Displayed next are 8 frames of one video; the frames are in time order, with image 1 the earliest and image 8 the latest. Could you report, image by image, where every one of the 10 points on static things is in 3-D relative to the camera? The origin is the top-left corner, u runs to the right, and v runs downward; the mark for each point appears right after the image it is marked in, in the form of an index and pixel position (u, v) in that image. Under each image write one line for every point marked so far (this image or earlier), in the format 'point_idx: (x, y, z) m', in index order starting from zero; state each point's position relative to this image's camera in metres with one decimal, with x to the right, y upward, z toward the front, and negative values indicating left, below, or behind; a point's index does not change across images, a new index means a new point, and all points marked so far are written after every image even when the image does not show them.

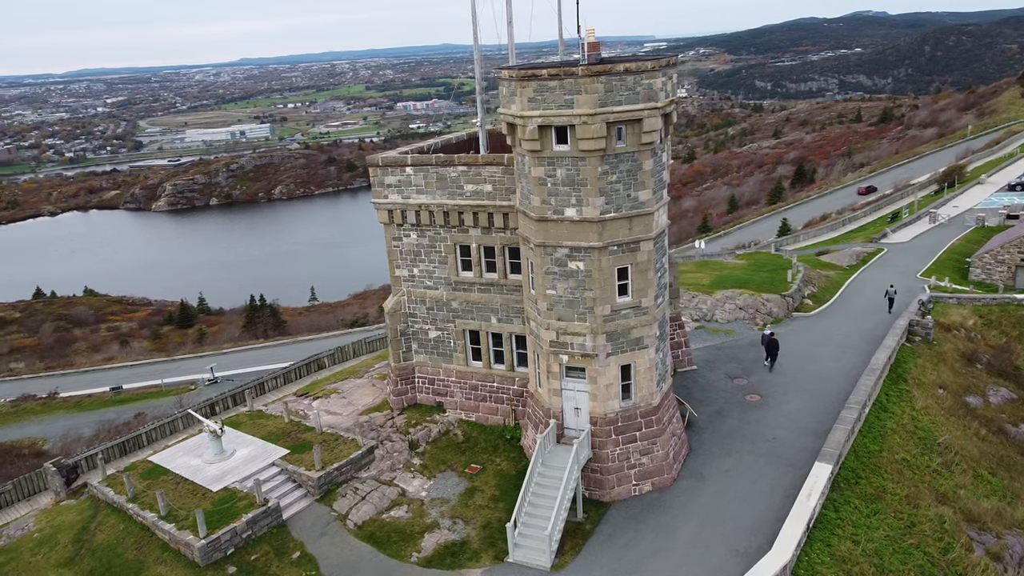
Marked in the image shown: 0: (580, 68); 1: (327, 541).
0: (+1.5, +4.8, +17.7) m
1: (-4.4, -6.0, +19.5) m
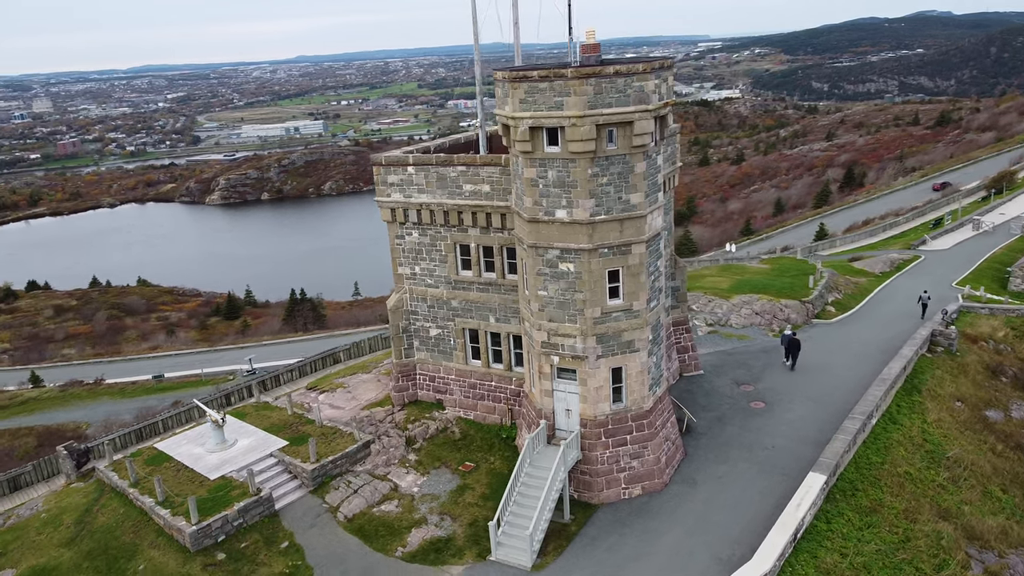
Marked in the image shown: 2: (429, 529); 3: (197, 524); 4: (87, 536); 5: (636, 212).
0: (+1.2, +4.7, +17.7) m
1: (-4.8, -5.9, +19.9) m
2: (-2.0, -5.9, +19.9) m
3: (-7.3, -5.5, +19.0) m
4: (-10.5, -6.0, +20.0) m
5: (+2.9, +1.8, +19.1) m
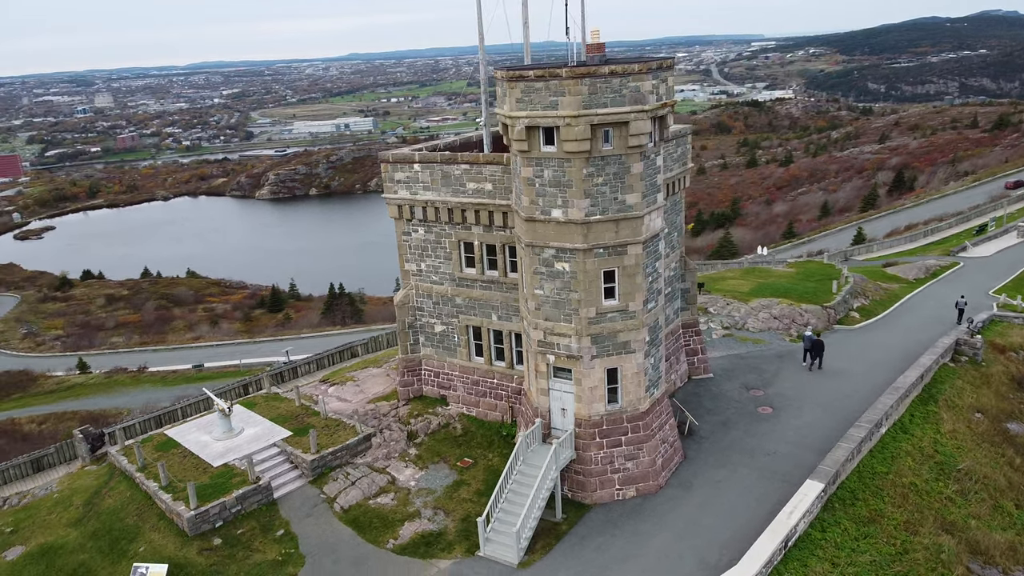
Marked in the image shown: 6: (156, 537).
0: (+1.1, +4.7, +17.7) m
1: (-5.0, -5.8, +20.3) m
2: (-2.2, -5.8, +20.1) m
3: (-7.6, -5.3, +19.6) m
4: (-10.6, -5.8, +20.7) m
5: (+2.8, +1.7, +19.0) m
6: (-8.5, -6.0, +19.6) m
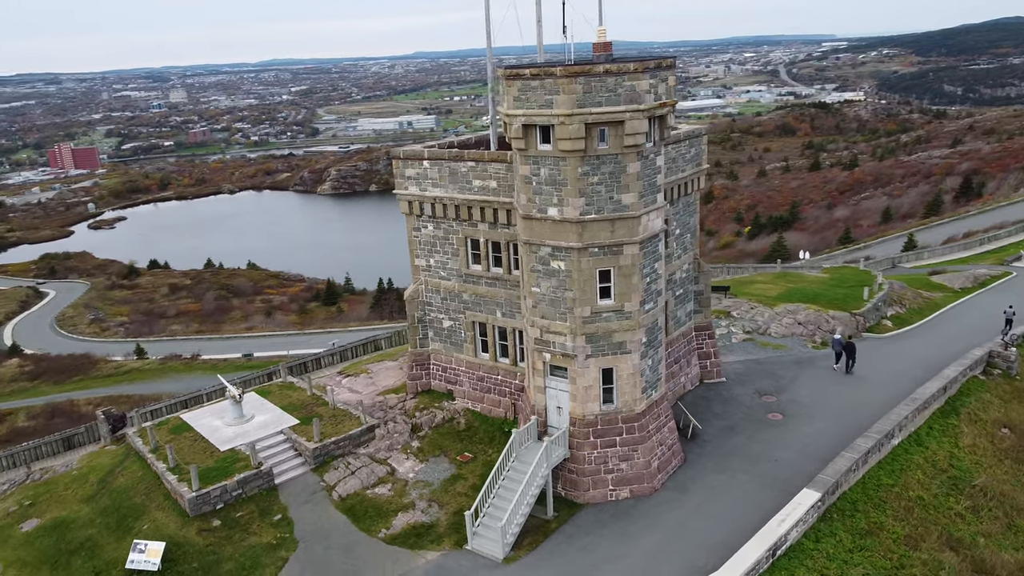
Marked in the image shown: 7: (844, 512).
0: (+1.0, +4.8, +17.8) m
1: (-5.2, -5.6, +20.7) m
2: (-2.4, -5.6, +20.4) m
3: (-7.8, -5.0, +20.2) m
4: (-10.8, -5.4, +21.6) m
5: (+2.7, +1.7, +19.0) m
6: (-8.8, -5.7, +20.3) m
7: (+8.1, -5.5, +19.9) m
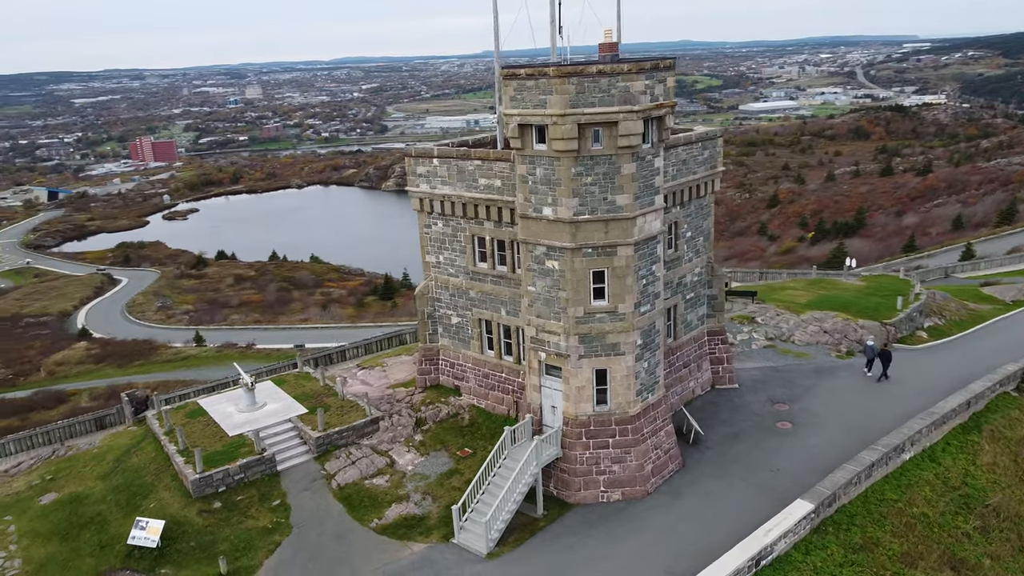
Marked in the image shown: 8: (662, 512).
0: (+0.9, +4.8, +17.8) m
1: (-5.3, -5.4, +21.3) m
2: (-2.7, -5.5, +20.8) m
3: (-8.0, -4.8, +21.0) m
4: (-10.9, -5.1, +22.6) m
5: (+2.6, +1.7, +18.9) m
6: (-9.0, -5.4, +21.1) m
7: (+7.8, -5.6, +19.4) m
8: (+3.7, -5.4, +19.9) m
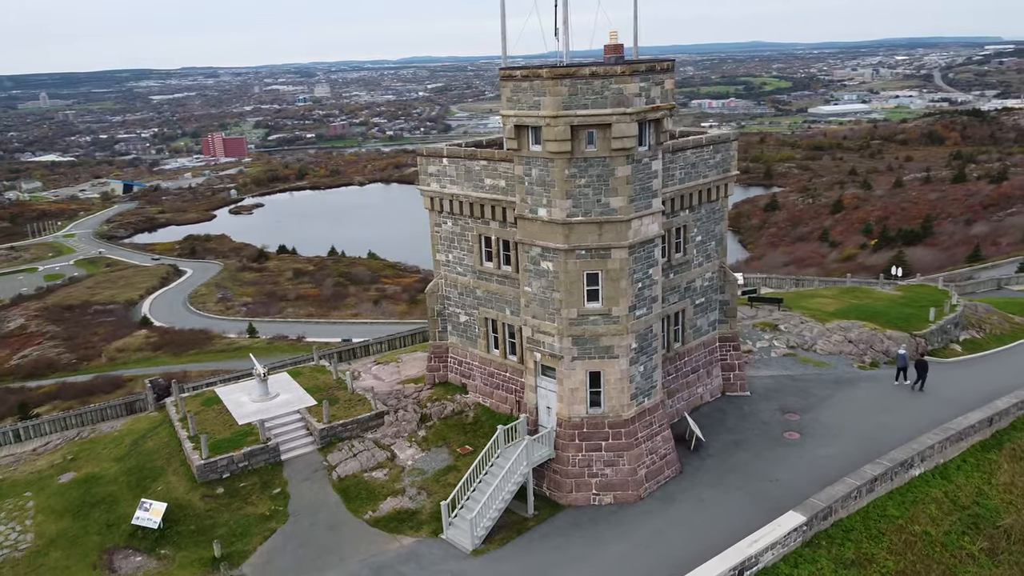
0: (+0.7, +4.8, +17.9) m
1: (-5.5, -5.3, +21.8) m
2: (-2.8, -5.5, +21.1) m
3: (-8.1, -4.6, +21.7) m
4: (-10.9, -4.8, +23.5) m
5: (+2.4, +1.6, +18.8) m
6: (-9.1, -5.1, +21.9) m
7: (+7.5, -5.8, +19.0) m
8: (+3.4, -5.5, +19.8) m
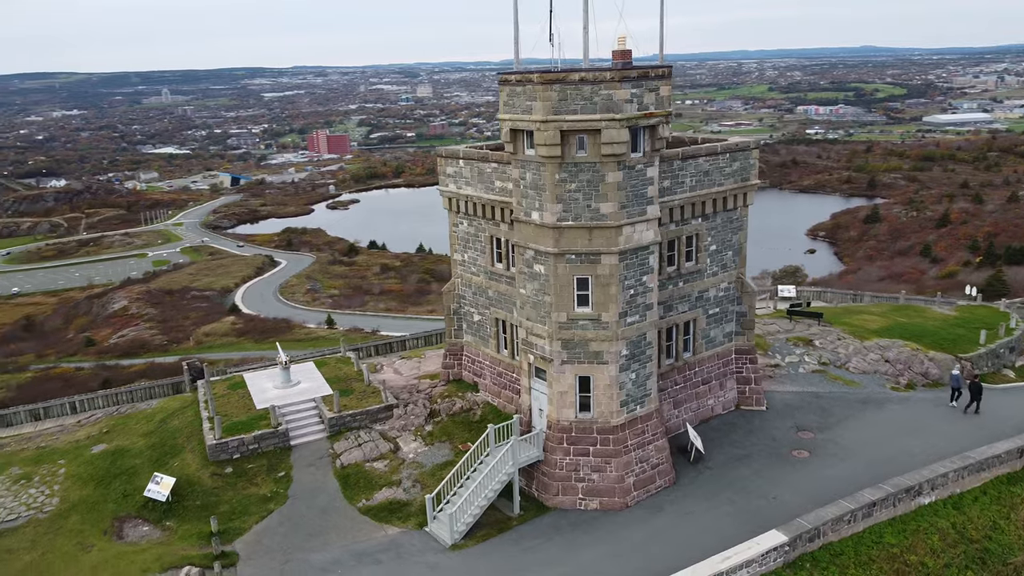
0: (+0.5, +4.7, +18.1) m
1: (-5.6, -5.1, +22.7) m
2: (-3.1, -5.4, +21.7) m
3: (-8.2, -4.3, +22.9) m
4: (-10.8, -4.4, +25.0) m
5: (+2.2, +1.5, +18.8) m
6: (-9.2, -4.8, +23.2) m
7: (+6.9, -6.2, +18.4) m
8: (+3.0, -5.7, +19.6) m
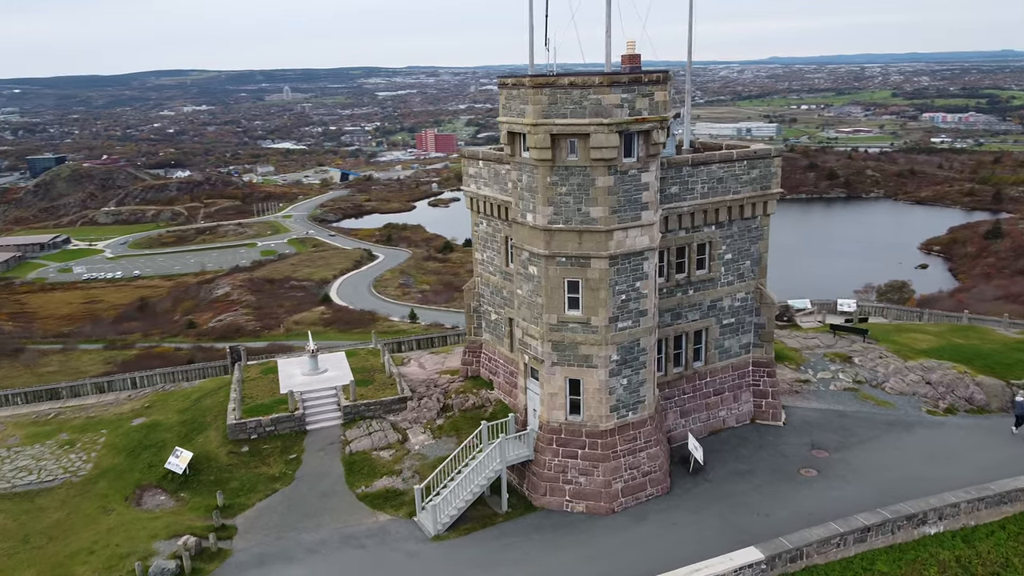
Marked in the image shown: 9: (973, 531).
0: (+0.3, +4.7, +18.3) m
1: (-5.6, -4.8, +23.7) m
2: (-3.2, -5.3, +22.3) m
3: (-8.1, -3.9, +24.2) m
4: (-10.4, -3.9, +26.6) m
5: (+2.0, +1.4, +18.9) m
6: (-9.1, -4.4, +24.6) m
7: (+6.2, -6.5, +17.8) m
8: (+2.5, -5.8, +19.6) m
9: (+11.3, -5.9, +20.0) m
